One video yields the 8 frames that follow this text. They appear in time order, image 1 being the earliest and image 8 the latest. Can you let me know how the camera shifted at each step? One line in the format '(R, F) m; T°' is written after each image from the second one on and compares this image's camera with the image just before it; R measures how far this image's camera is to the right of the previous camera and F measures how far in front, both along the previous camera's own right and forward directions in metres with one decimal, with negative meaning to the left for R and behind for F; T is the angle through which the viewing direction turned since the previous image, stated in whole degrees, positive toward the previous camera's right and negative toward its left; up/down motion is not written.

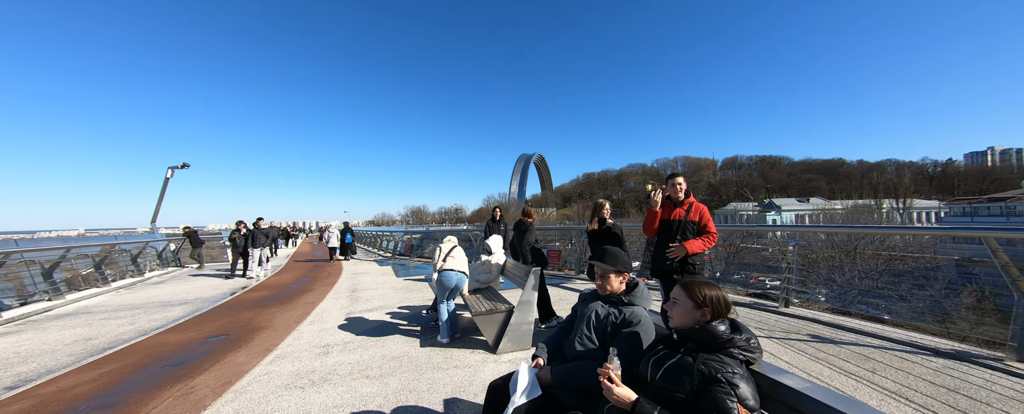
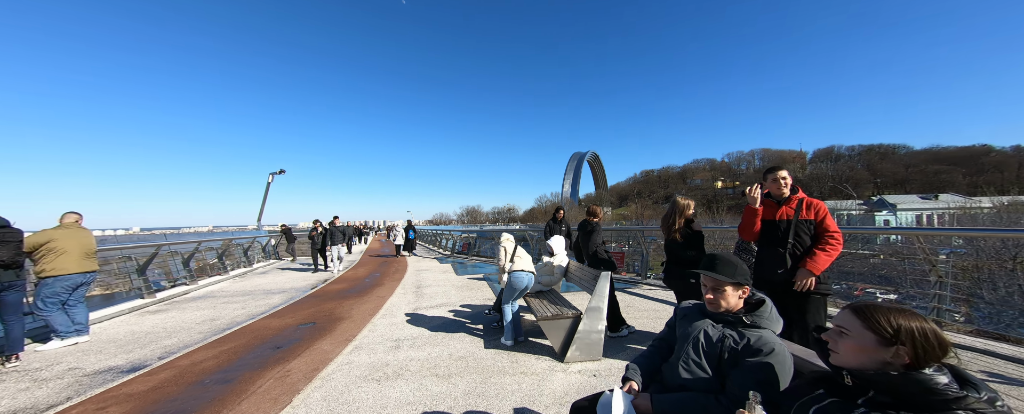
(-0.1, +0.1) m; -10°
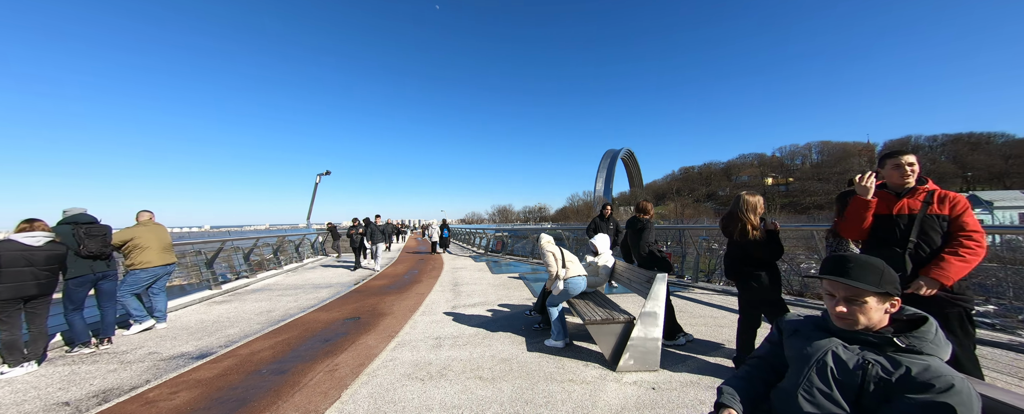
(-0.1, +0.1) m; -6°
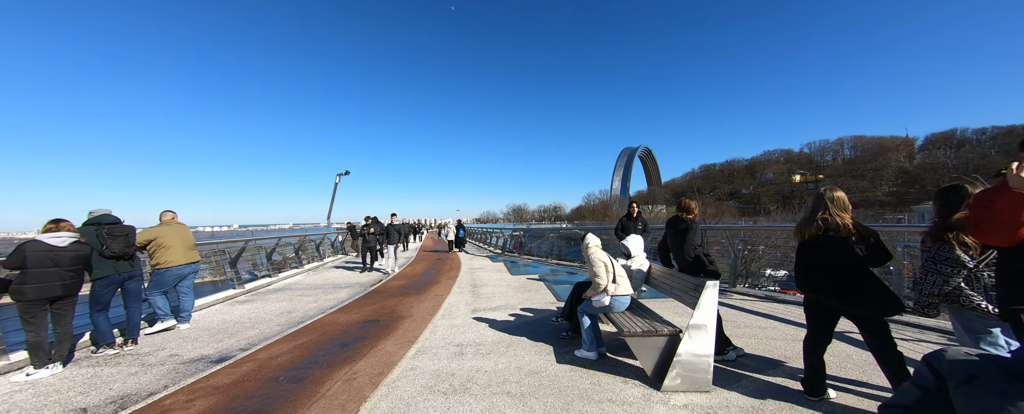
(-0.1, +0.3) m; -3°
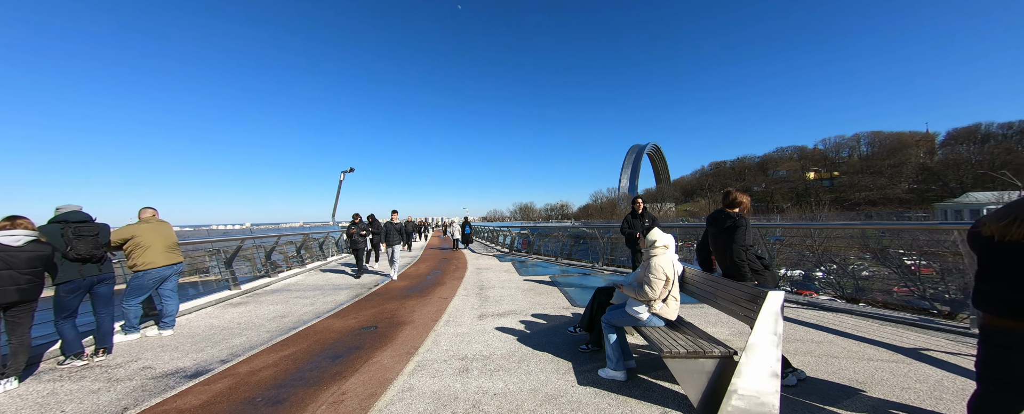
(-0.1, +0.5) m; -1°
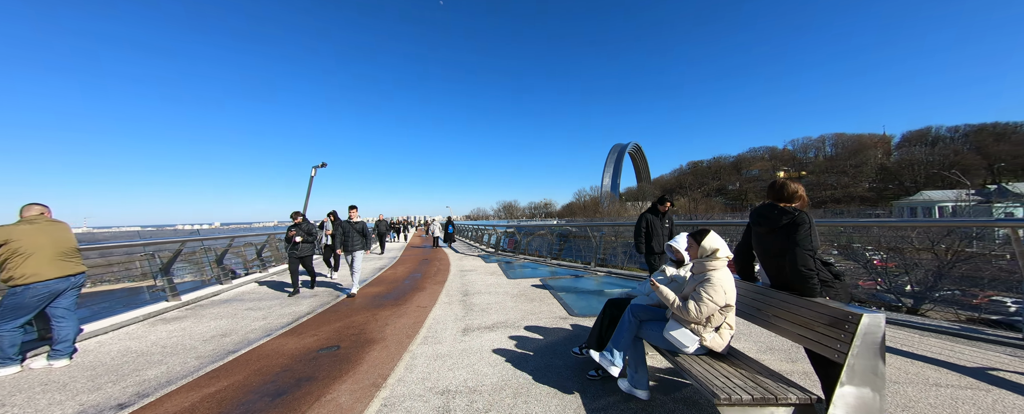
(-0.1, +0.8) m; +3°
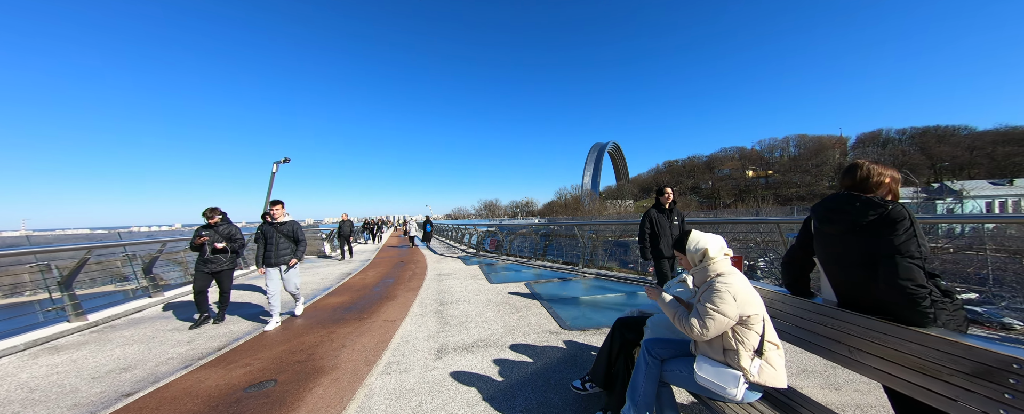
(0.0, +0.8) m; +4°
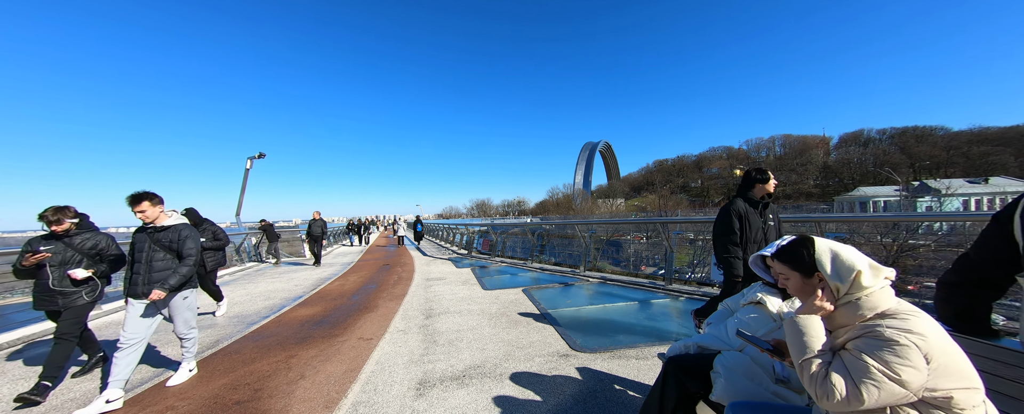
(-0.1, +0.8) m; +2°
